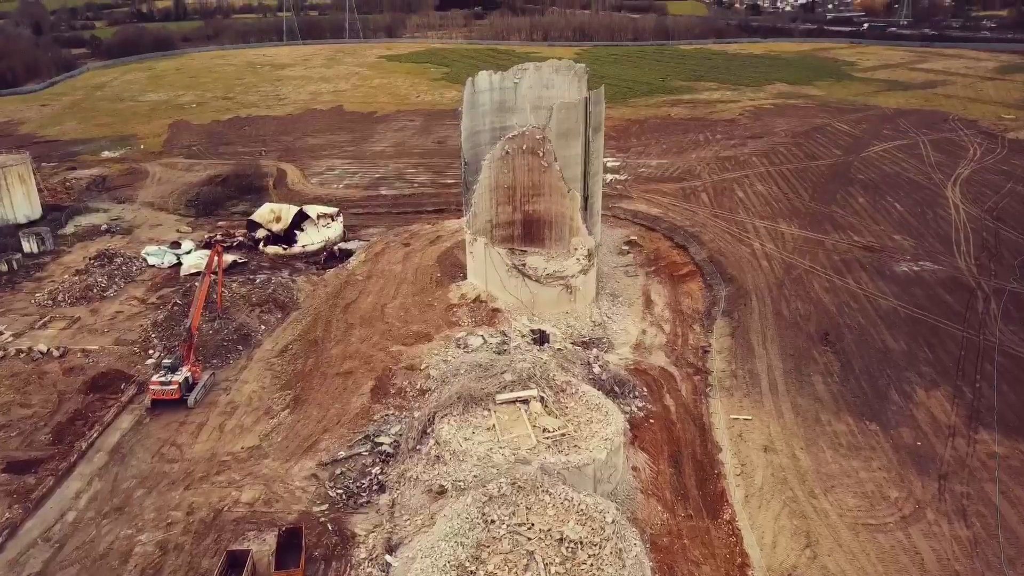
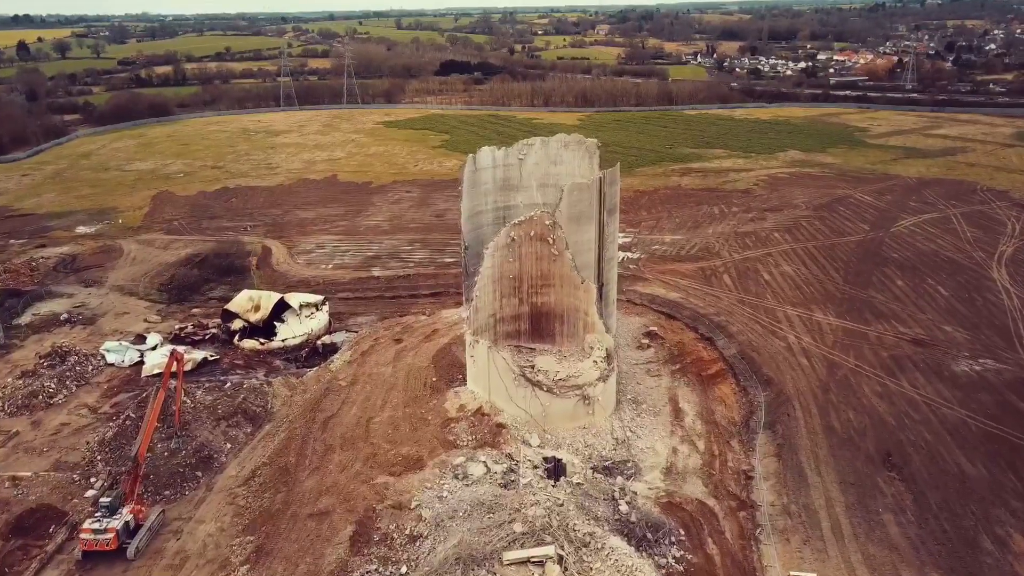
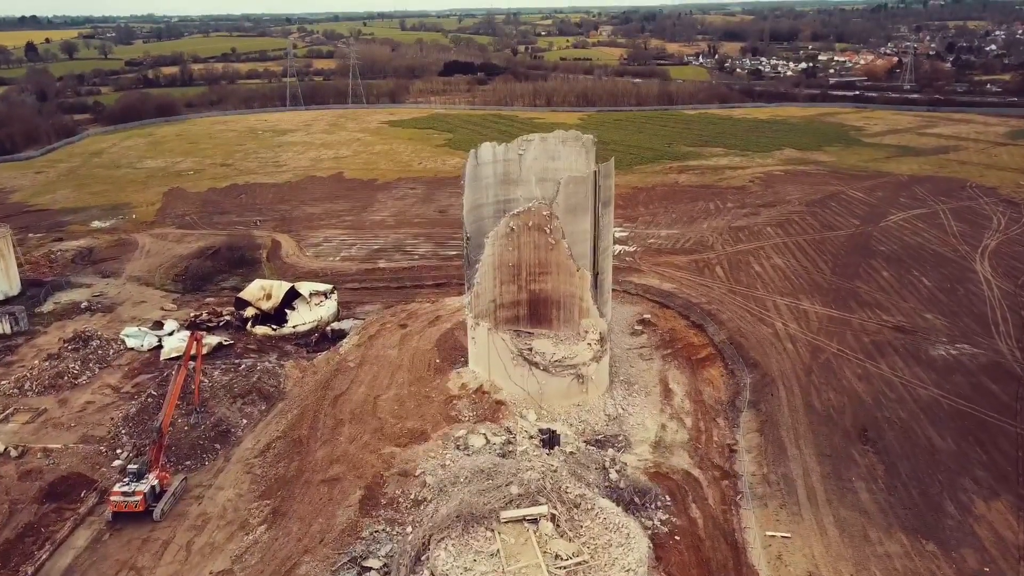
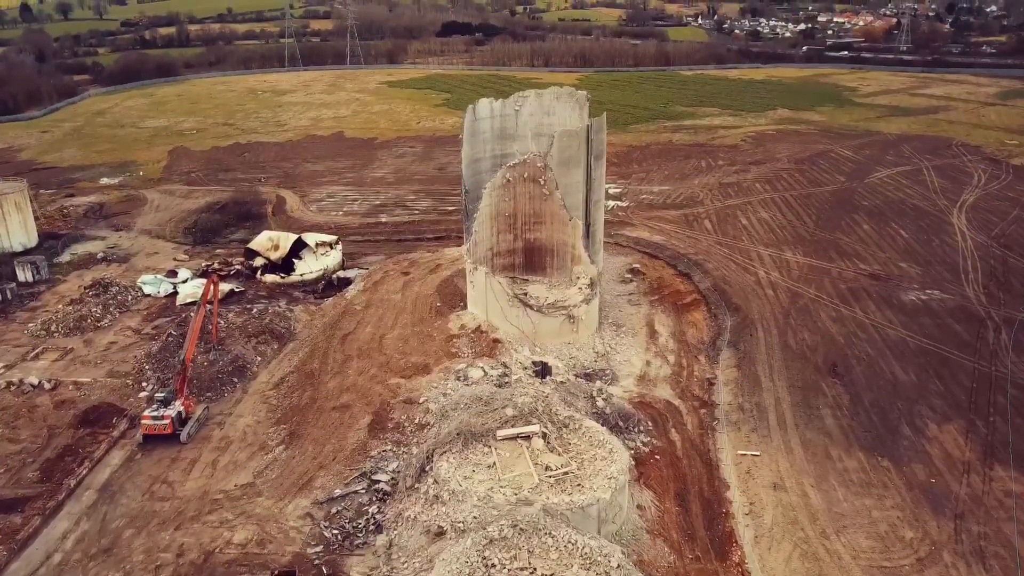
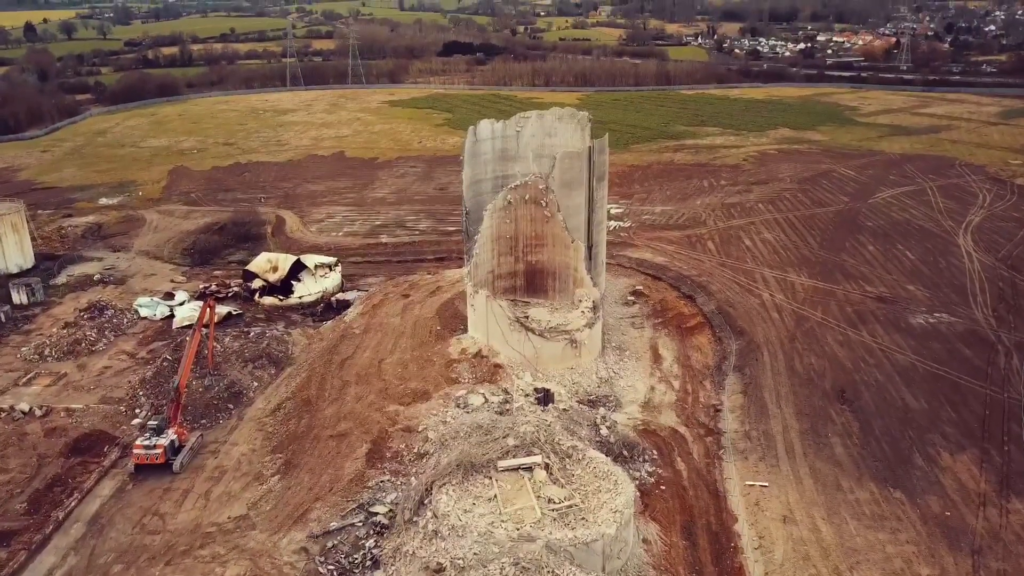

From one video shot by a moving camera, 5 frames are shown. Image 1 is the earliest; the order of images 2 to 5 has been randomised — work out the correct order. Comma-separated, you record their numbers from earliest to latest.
4, 5, 3, 2
